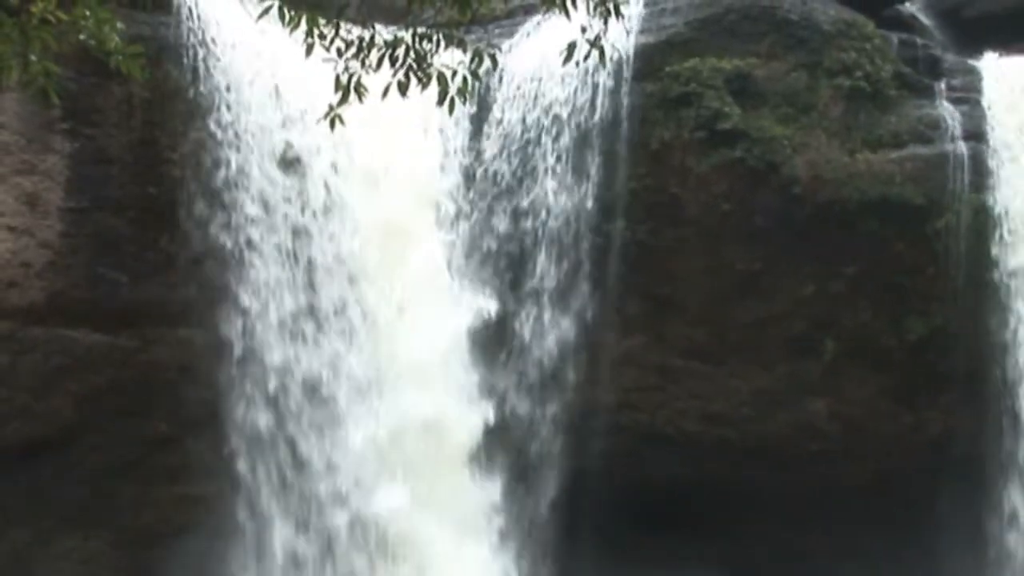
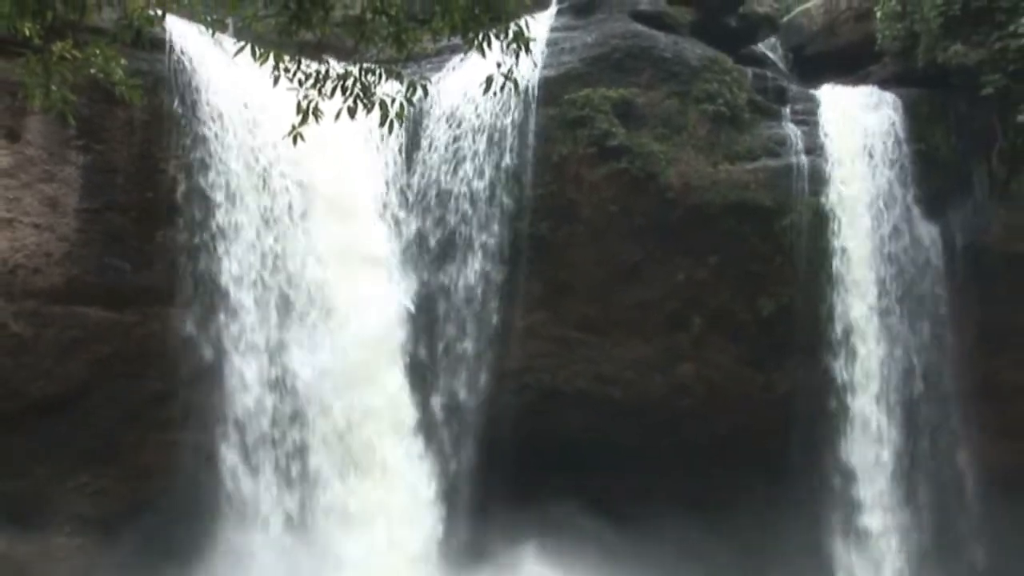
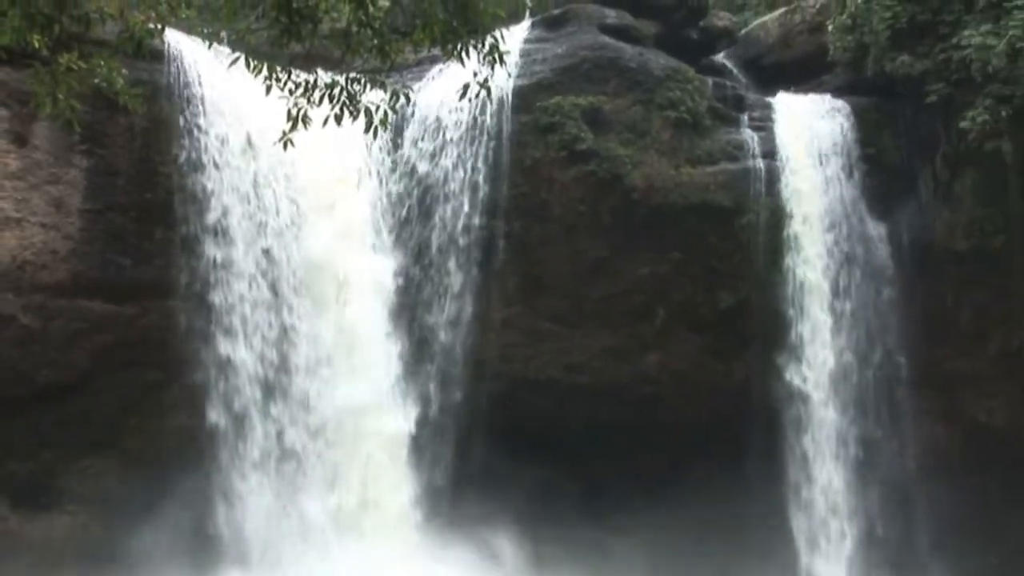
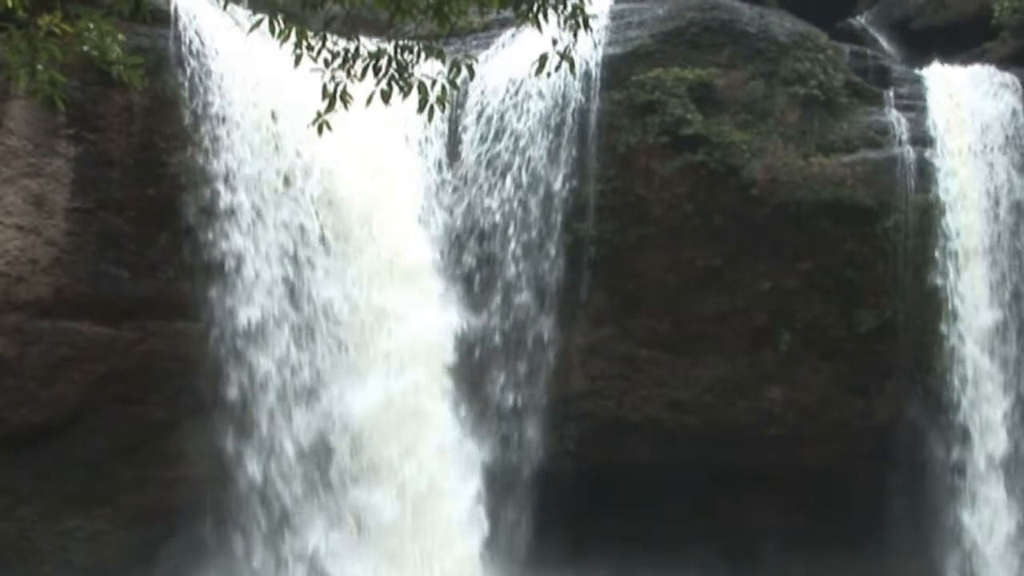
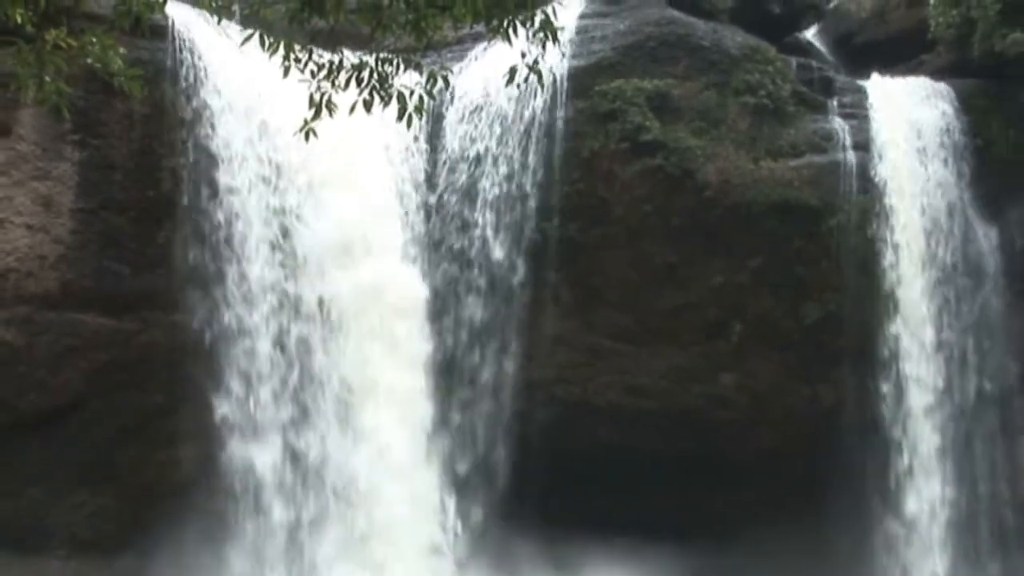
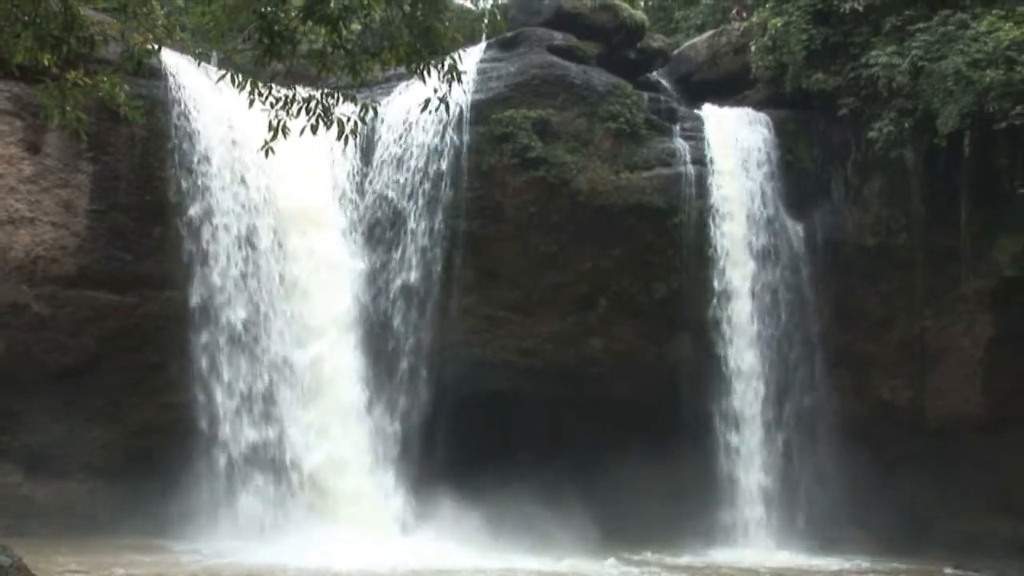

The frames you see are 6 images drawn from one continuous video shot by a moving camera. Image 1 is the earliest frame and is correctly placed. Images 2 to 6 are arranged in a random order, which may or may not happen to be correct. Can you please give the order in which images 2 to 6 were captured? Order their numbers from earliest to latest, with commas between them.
4, 5, 2, 3, 6
